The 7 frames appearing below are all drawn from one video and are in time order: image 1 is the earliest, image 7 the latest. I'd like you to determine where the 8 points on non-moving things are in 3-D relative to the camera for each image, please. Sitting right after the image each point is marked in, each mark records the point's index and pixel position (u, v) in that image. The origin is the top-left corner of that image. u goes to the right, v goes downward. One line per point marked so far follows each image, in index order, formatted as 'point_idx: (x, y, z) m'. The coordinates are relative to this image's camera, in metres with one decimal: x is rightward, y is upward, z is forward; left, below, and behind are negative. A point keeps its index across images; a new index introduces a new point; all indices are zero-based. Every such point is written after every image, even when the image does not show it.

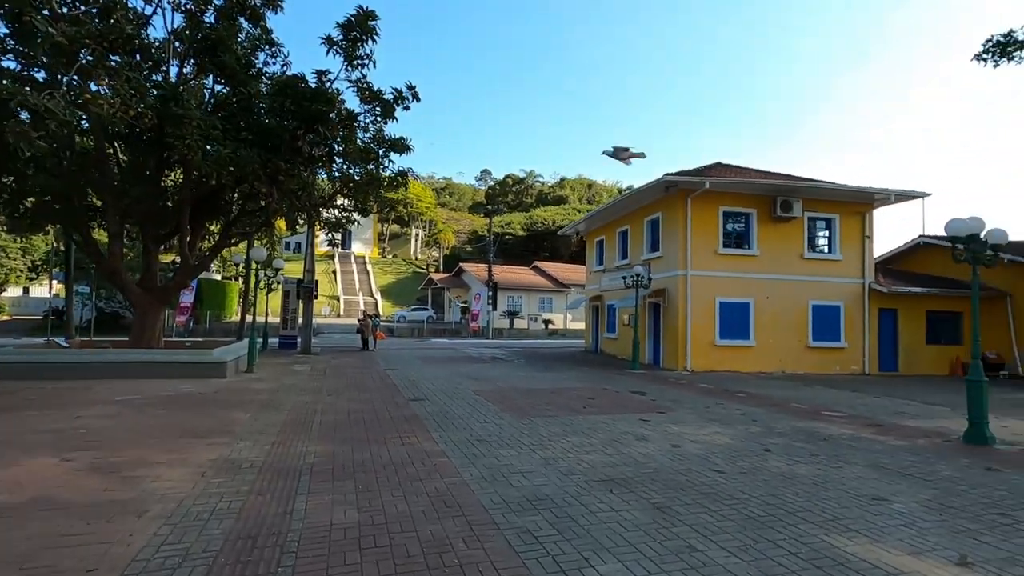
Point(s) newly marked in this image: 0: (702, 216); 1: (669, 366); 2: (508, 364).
0: (+5.9, +2.2, +18.3) m
1: (+4.9, -2.4, +18.3) m
2: (-0.2, -2.4, +18.8) m
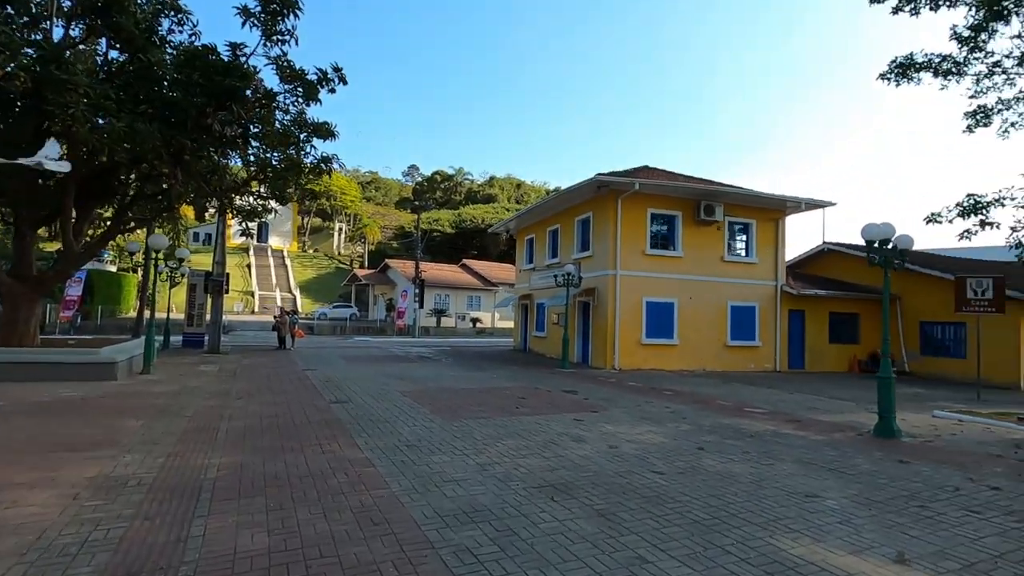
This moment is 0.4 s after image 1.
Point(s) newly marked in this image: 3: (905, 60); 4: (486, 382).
0: (+3.7, +2.2, +18.5) m
1: (+2.7, -2.4, +18.4) m
2: (-2.4, -2.3, +18.3) m
3: (+8.8, +5.1, +13.3) m
4: (-0.6, -2.1, +13.4) m
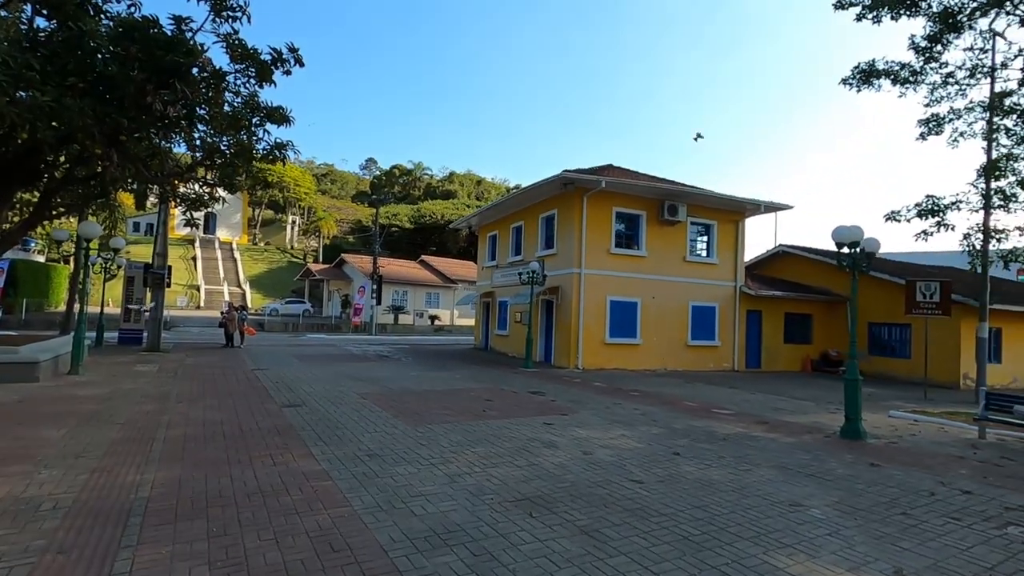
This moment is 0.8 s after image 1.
0: (+2.6, +2.2, +18.2) m
1: (+1.5, -2.3, +18.1) m
2: (-3.5, -2.2, +17.6) m
3: (+8.1, +5.0, +13.4) m
4: (-1.4, -2.1, +12.9) m
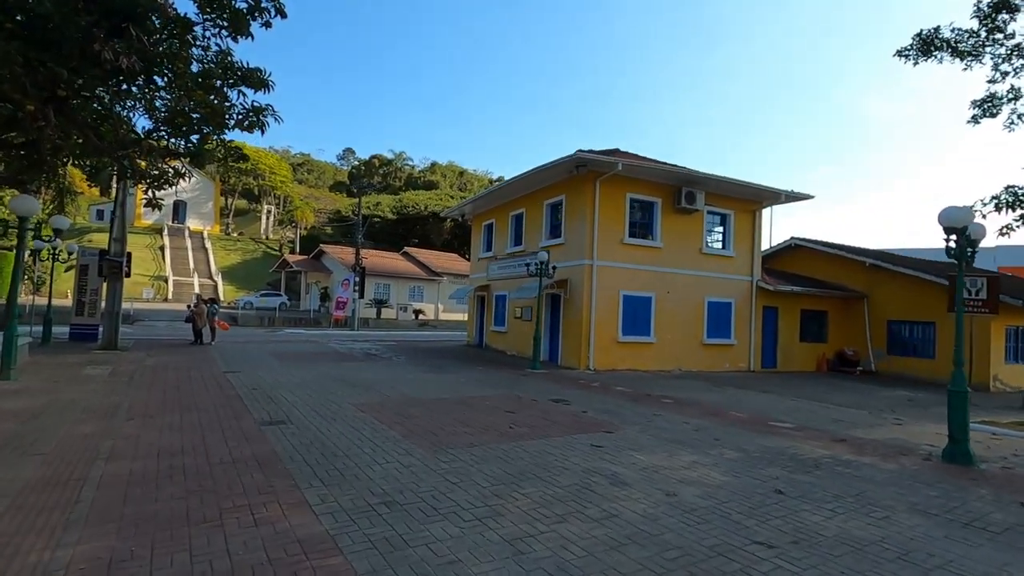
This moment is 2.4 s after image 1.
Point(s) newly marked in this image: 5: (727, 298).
0: (+2.7, +2.4, +16.6) m
1: (+1.6, -2.1, +16.5) m
2: (-3.4, -2.0, +15.8) m
3: (+8.4, +5.1, +12.0) m
4: (-1.1, -1.9, +11.2) m
5: (+6.9, -0.3, +18.9) m
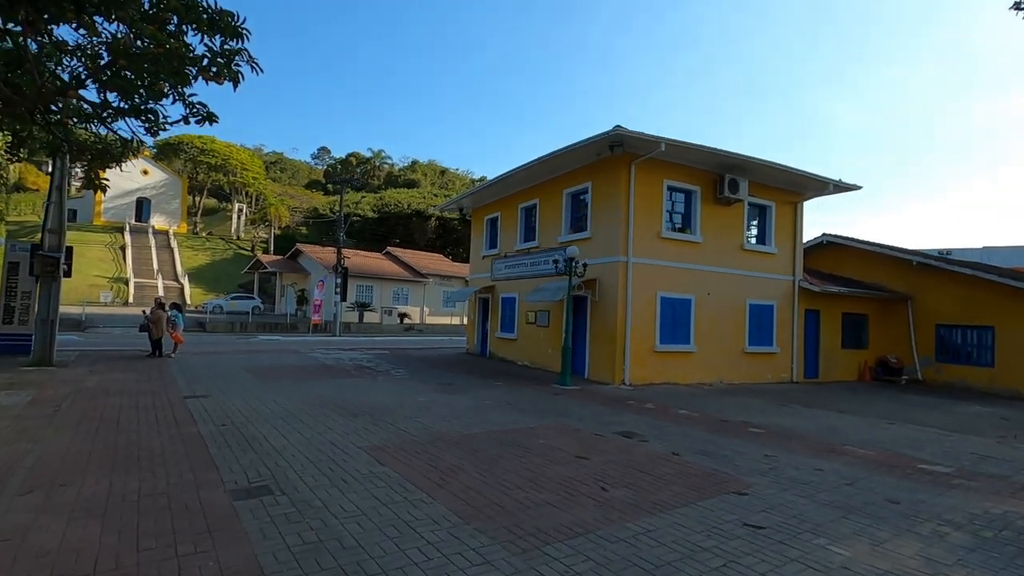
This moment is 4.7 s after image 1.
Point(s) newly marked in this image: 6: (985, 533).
0: (+3.2, +2.4, +14.3) m
1: (+2.1, -2.2, +14.1) m
2: (-2.9, -2.0, +13.2) m
3: (+9.0, +5.1, +9.9) m
4: (-0.3, -1.9, +8.7) m
5: (+7.3, -0.3, +16.7) m
6: (+3.8, -2.0, +4.8) m
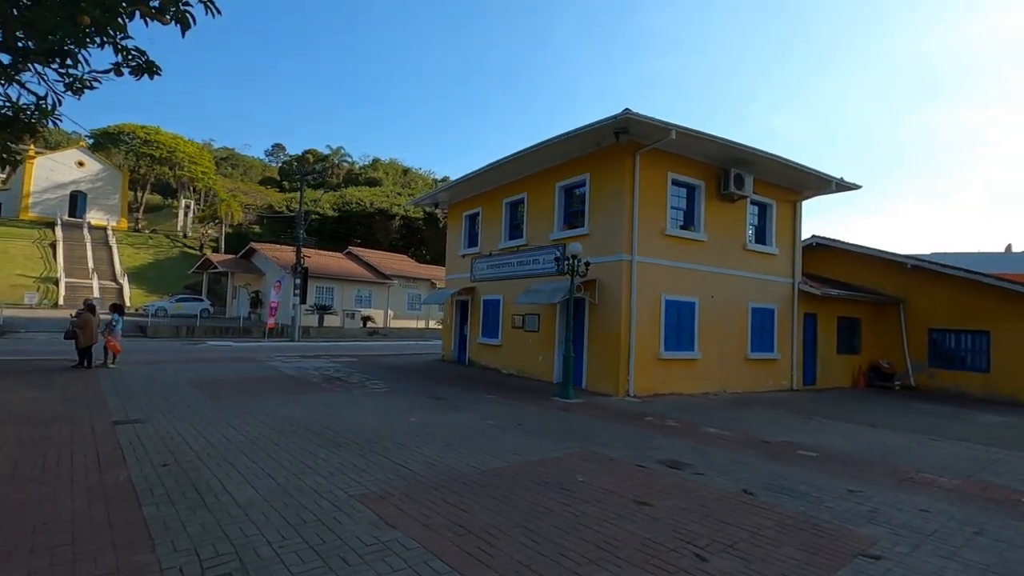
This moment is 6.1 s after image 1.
0: (+3.0, +2.4, +13.0) m
1: (+1.9, -2.2, +12.7) m
2: (-3.0, -2.0, +11.5) m
3: (+9.2, +5.1, +9.1) m
4: (-0.1, -1.9, +7.2) m
5: (+6.9, -0.4, +15.8) m
6: (+4.3, -2.0, +3.6) m
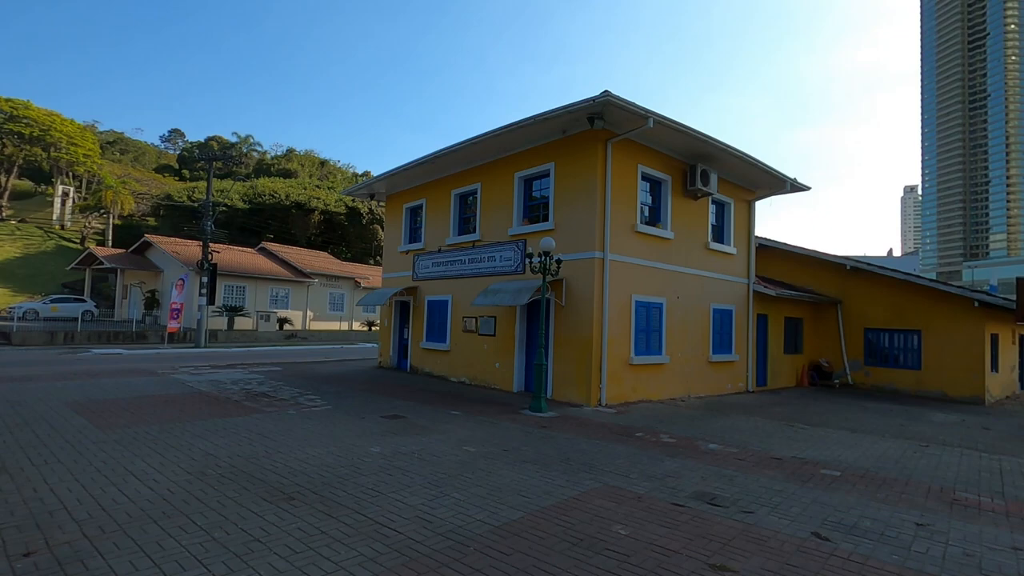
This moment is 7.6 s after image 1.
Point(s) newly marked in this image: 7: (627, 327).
0: (+2.2, +2.4, +12.1) m
1: (+1.1, -2.2, +11.6) m
2: (-3.6, -2.0, +9.7) m
3: (+8.8, +5.1, +9.1) m
4: (-0.1, -1.9, +5.8) m
5: (+5.6, -0.4, +15.3) m
6: (+4.8, -2.0, +2.9) m
7: (+2.3, -0.8, +12.2) m
